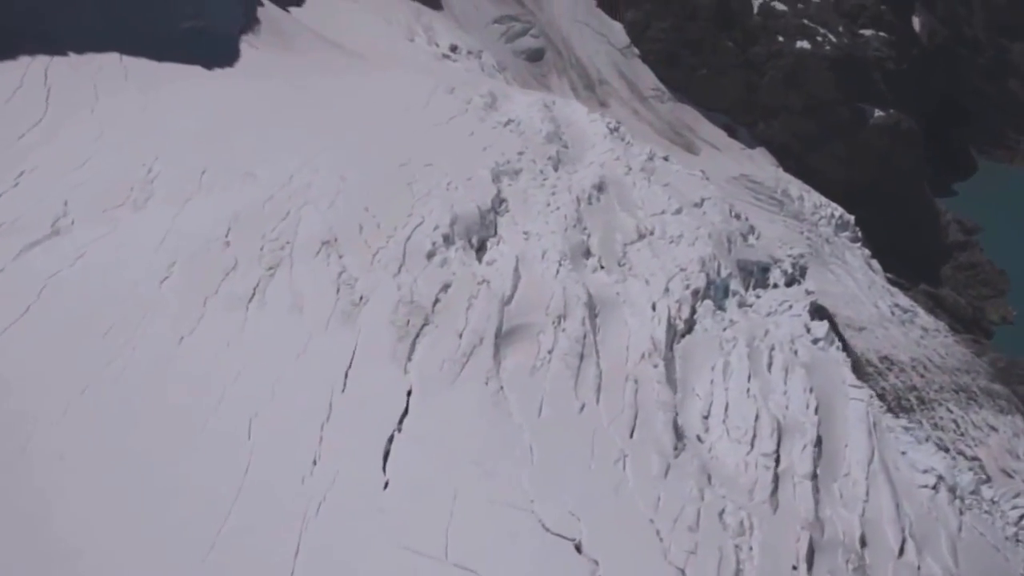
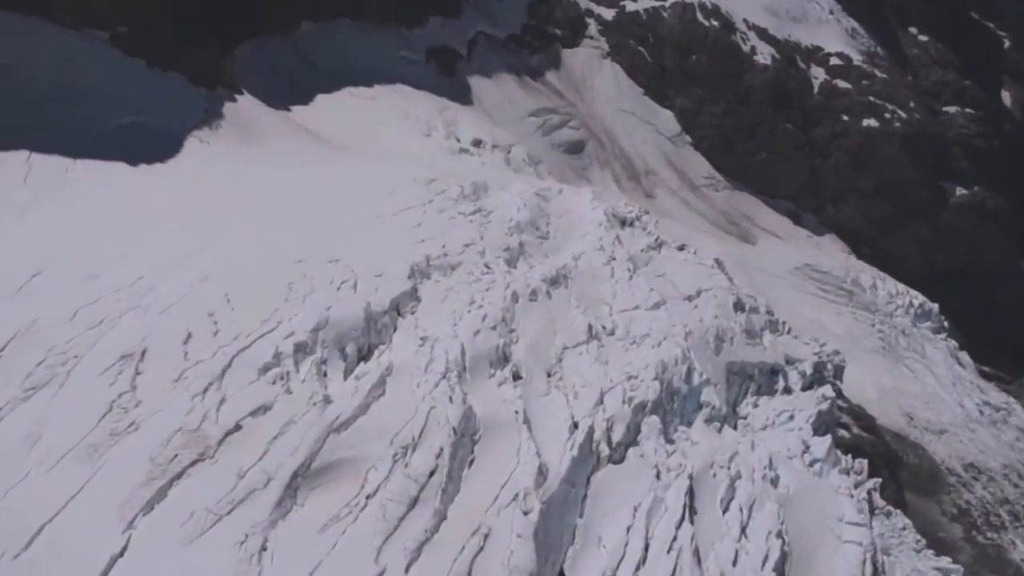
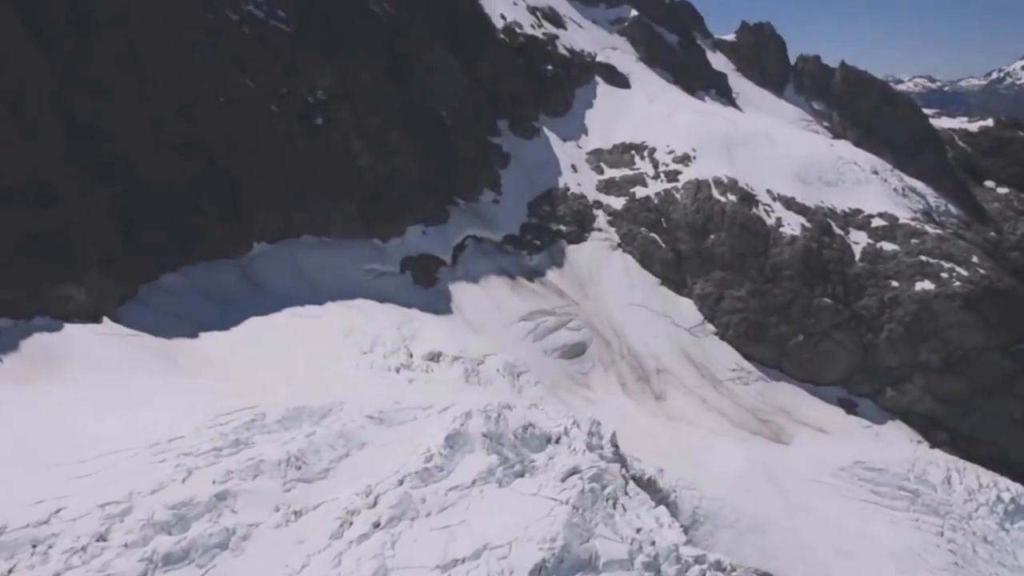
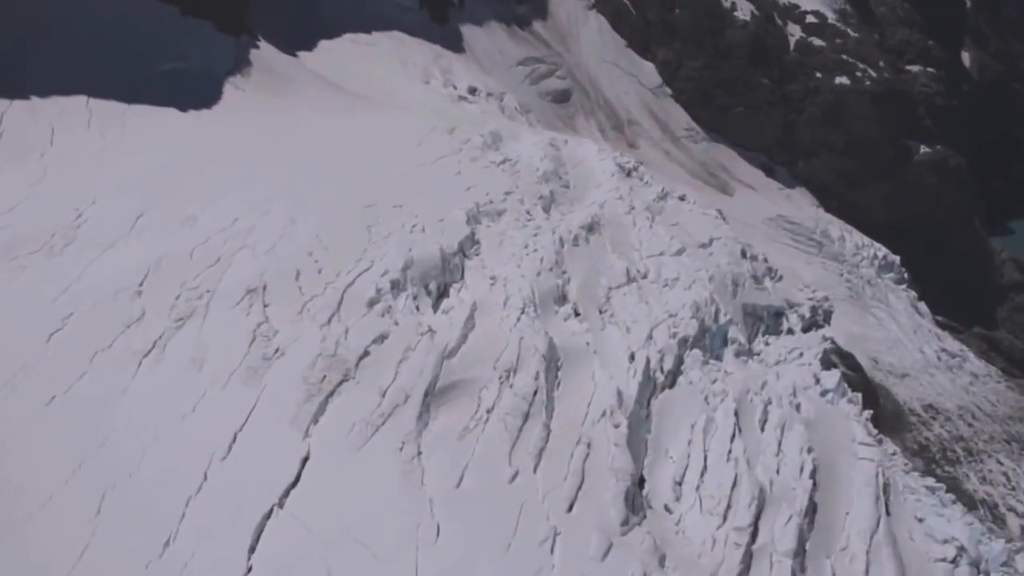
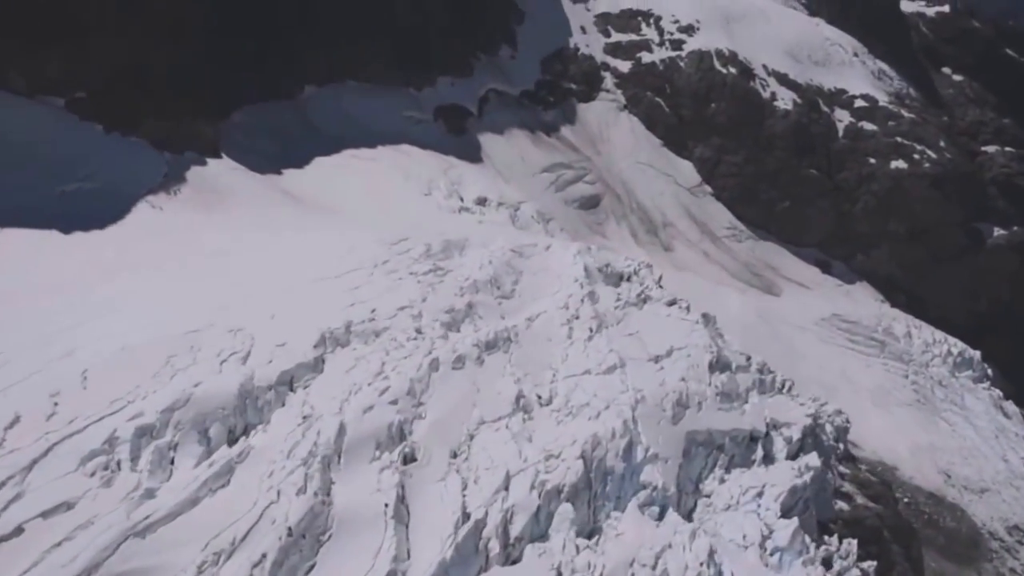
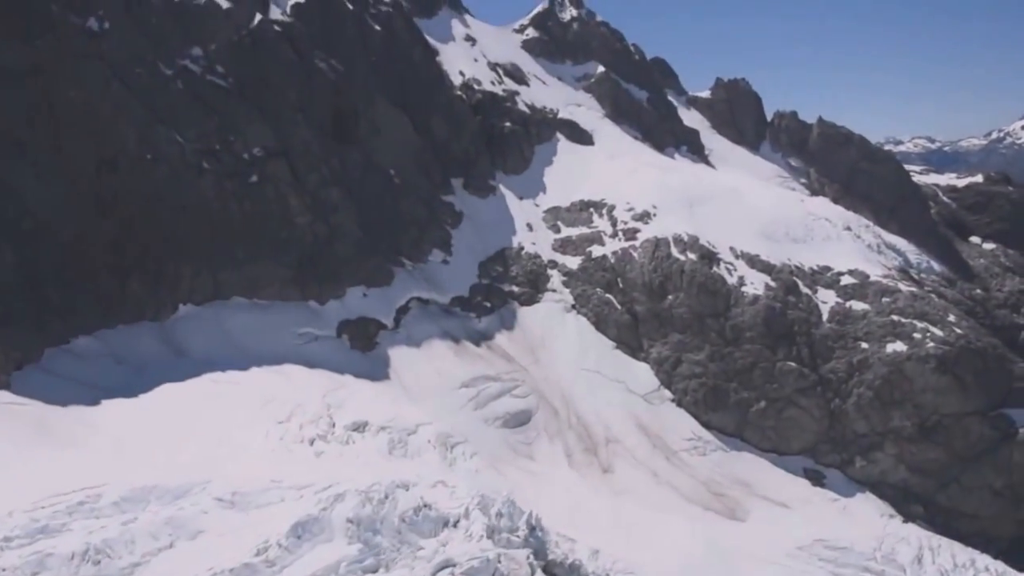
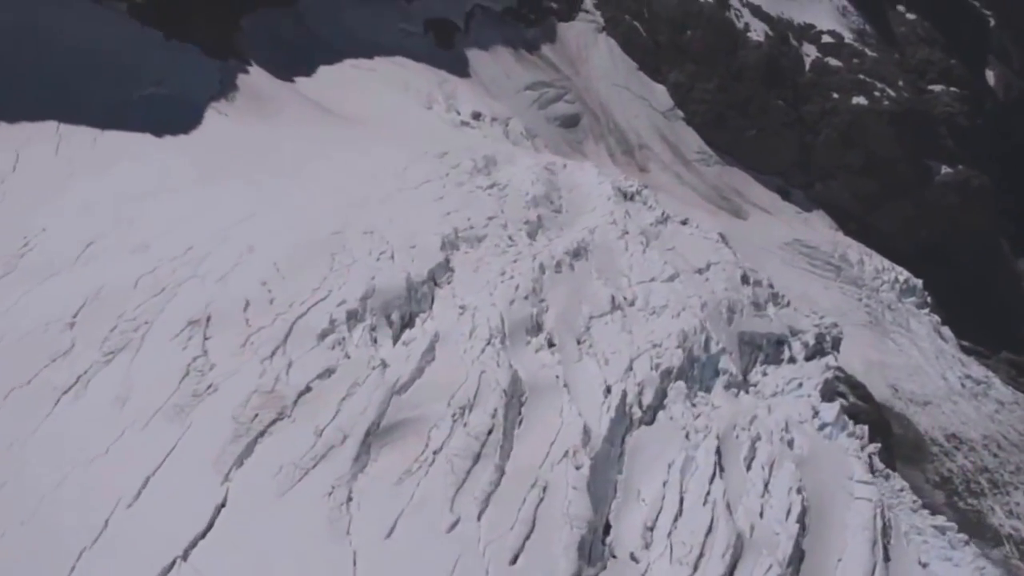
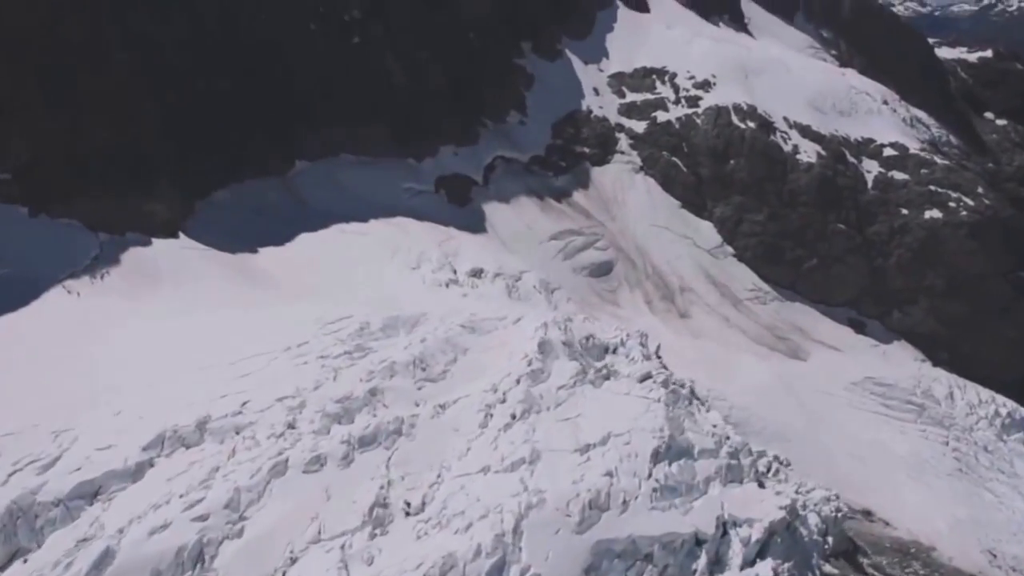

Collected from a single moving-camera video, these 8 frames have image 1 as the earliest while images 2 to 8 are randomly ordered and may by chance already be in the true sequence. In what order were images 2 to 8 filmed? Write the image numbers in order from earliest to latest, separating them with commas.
4, 7, 2, 5, 8, 3, 6
